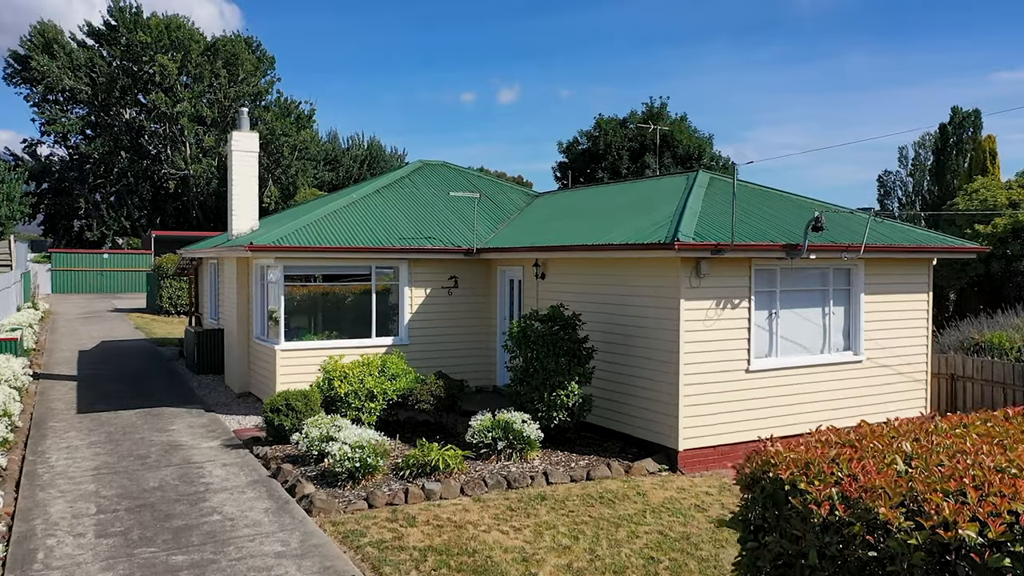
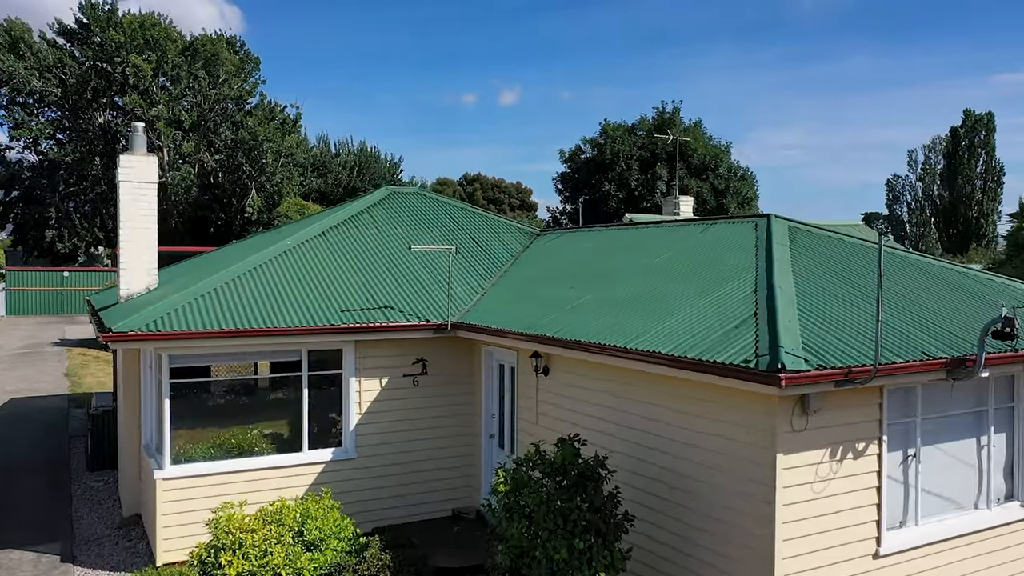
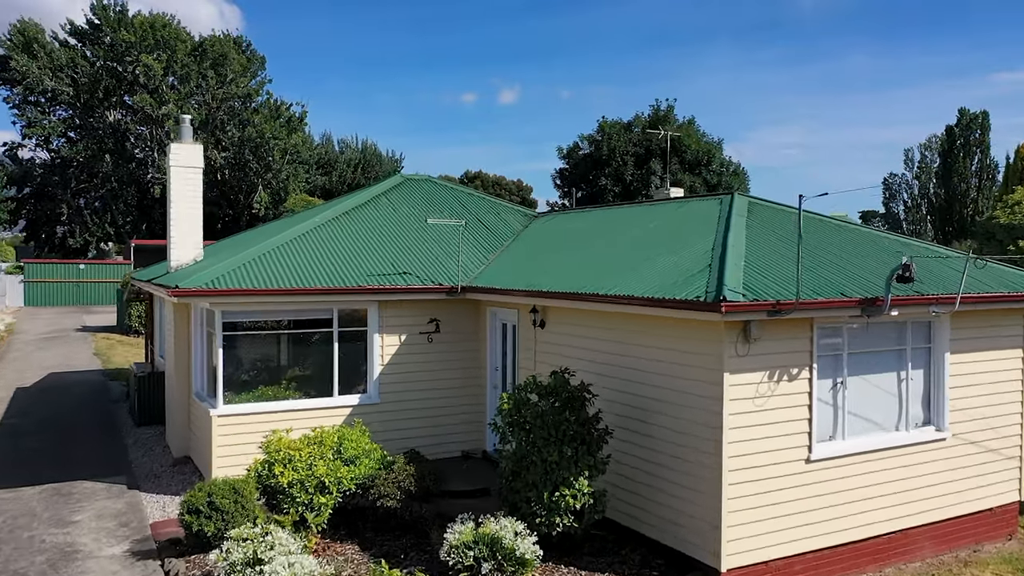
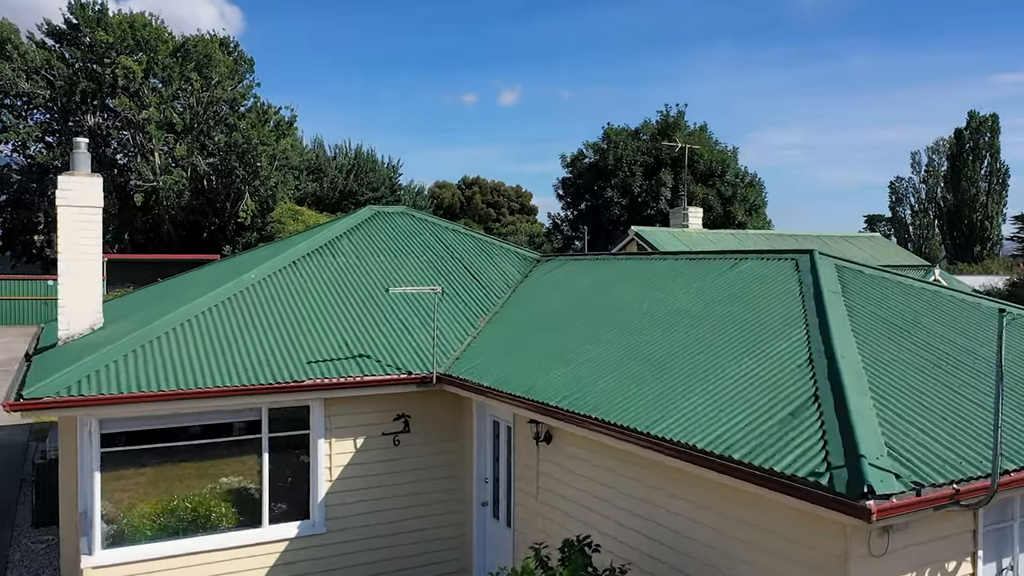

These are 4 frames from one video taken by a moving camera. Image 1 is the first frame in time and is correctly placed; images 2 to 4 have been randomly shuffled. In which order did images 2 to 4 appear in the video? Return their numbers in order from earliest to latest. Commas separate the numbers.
3, 2, 4
